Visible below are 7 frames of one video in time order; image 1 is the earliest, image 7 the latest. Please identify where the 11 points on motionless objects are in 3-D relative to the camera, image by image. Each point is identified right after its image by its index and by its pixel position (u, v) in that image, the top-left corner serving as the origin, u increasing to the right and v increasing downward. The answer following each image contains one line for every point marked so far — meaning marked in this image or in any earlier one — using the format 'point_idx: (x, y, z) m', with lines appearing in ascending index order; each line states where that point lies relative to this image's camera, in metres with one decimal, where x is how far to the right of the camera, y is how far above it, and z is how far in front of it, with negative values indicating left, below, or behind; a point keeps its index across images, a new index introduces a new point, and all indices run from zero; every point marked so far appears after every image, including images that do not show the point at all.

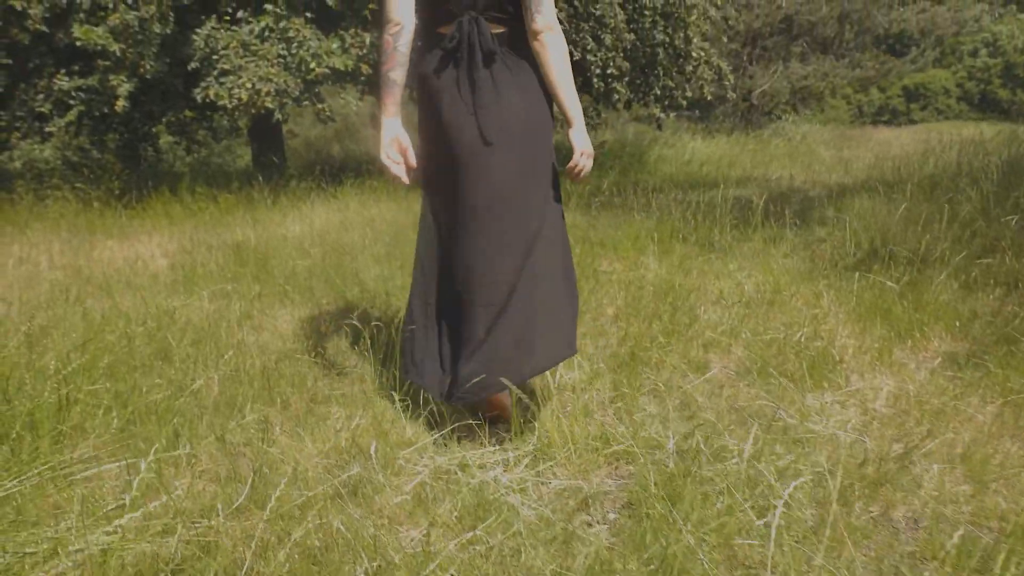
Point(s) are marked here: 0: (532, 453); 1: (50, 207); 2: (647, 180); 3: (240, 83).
0: (+0.1, -0.5, +2.3) m
1: (-3.7, +0.6, +7.0) m
2: (+1.3, +1.1, +8.7) m
3: (-2.1, +1.6, +6.7) m
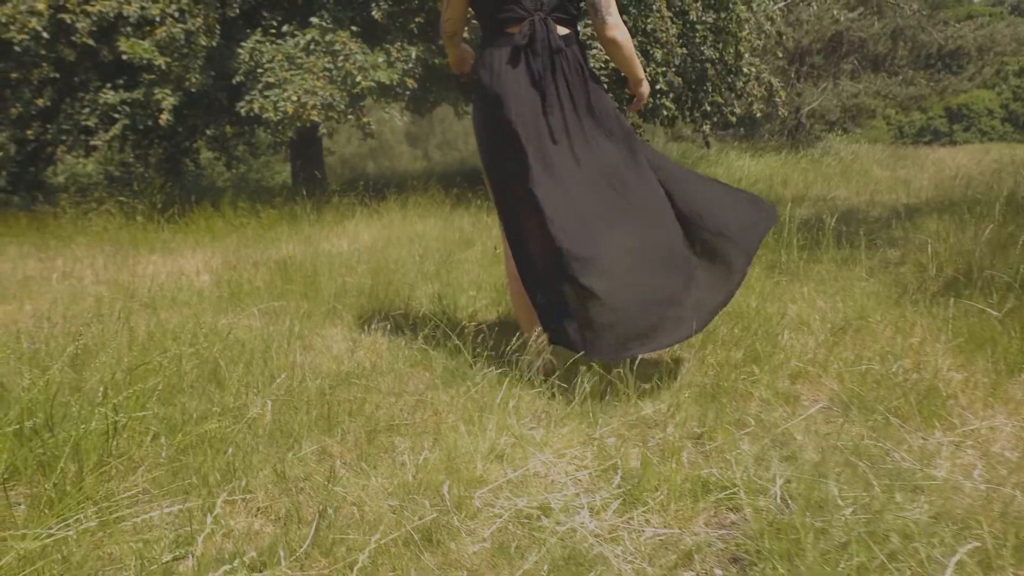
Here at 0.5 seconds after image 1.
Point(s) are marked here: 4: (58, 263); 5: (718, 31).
0: (+0.3, -0.5, +2.1) m
1: (-3.3, +0.5, +6.9) m
2: (+1.8, +0.8, +8.4) m
3: (-1.7, +1.5, +6.6) m
4: (-2.8, +0.1, +5.3) m
5: (+2.2, +2.8, +9.3) m
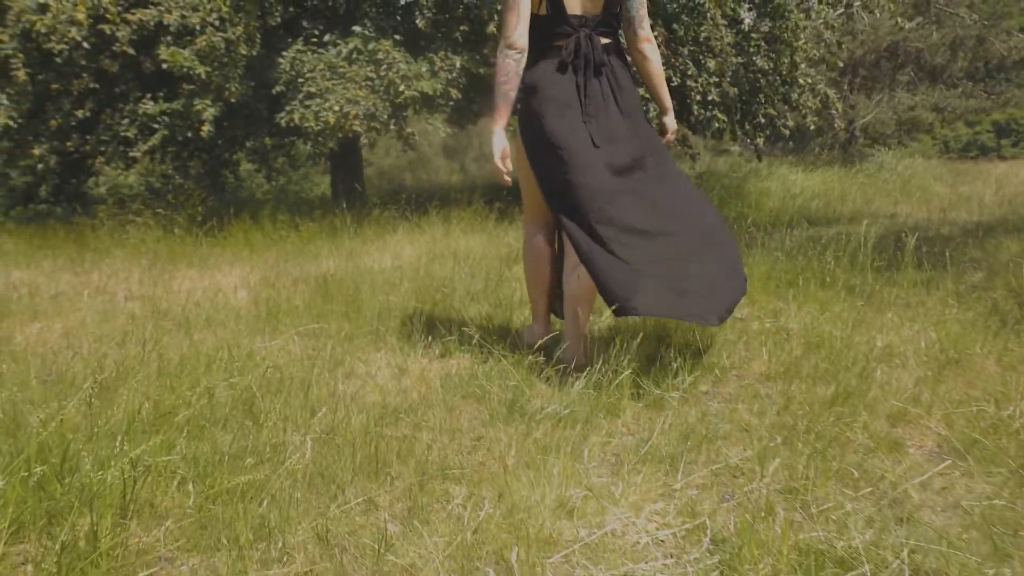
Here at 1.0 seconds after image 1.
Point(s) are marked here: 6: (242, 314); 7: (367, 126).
0: (+0.4, -0.6, +1.8) m
1: (-3.0, +0.4, +6.8) m
2: (+2.2, +0.7, +8.1) m
3: (-1.4, +1.4, +6.4) m
4: (-2.5, +0.1, +5.1) m
5: (+2.7, +2.6, +9.0) m
6: (-1.2, -0.1, +3.9) m
7: (-1.1, +1.2, +6.6) m
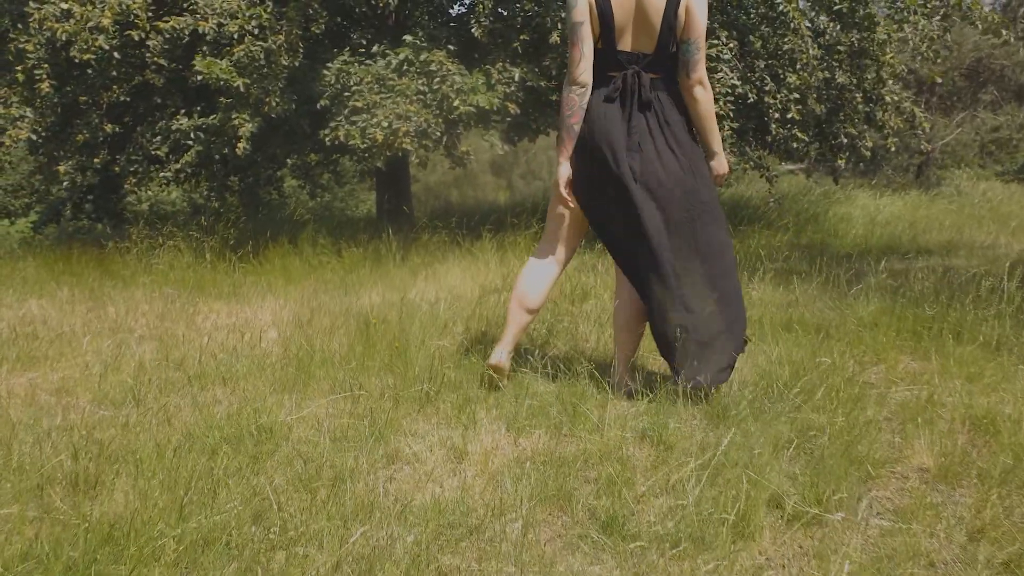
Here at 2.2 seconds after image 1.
0: (+0.6, -0.7, +1.1) m
1: (-2.5, +0.2, +6.2) m
2: (+2.7, +0.3, +7.3) m
3: (-0.9, +1.1, +5.8) m
4: (-2.1, -0.1, +4.5) m
5: (+3.3, +2.2, +8.2) m
6: (-0.9, -0.3, +3.3) m
7: (-0.7, +1.0, +6.0) m
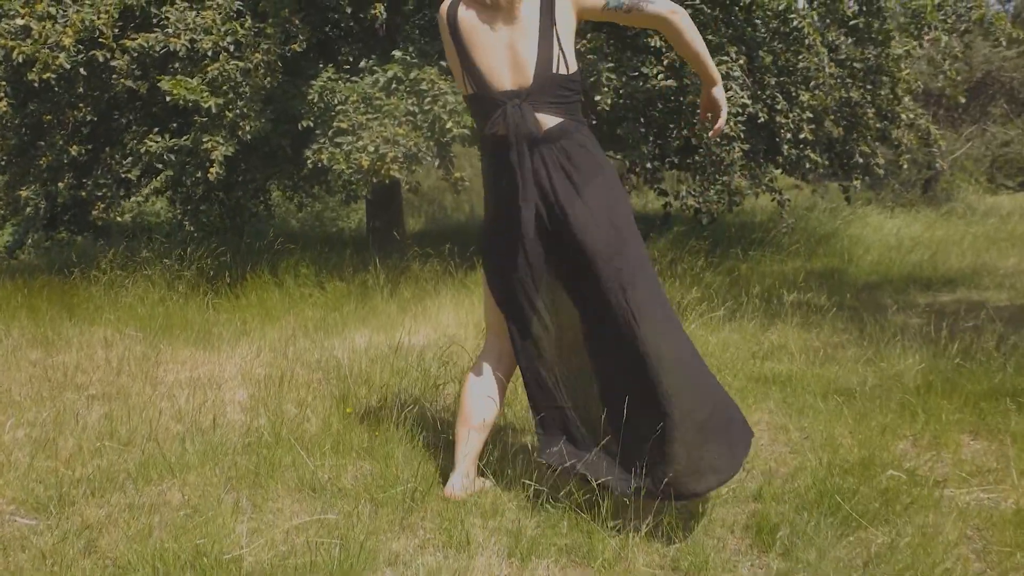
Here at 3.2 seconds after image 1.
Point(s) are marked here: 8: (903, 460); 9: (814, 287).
0: (+0.6, -1.0, +0.6) m
1: (-2.6, 0.0, +5.8) m
2: (+2.7, +0.1, +6.9) m
3: (-0.9, +0.9, +5.4) m
4: (-2.1, -0.4, +4.1) m
5: (+3.3, +1.9, +7.8) m
6: (-0.9, -0.5, +2.8) m
7: (-0.7, +0.7, +5.5) m
8: (+1.2, -0.5, +2.7) m
9: (+2.3, 0.0, +6.5) m
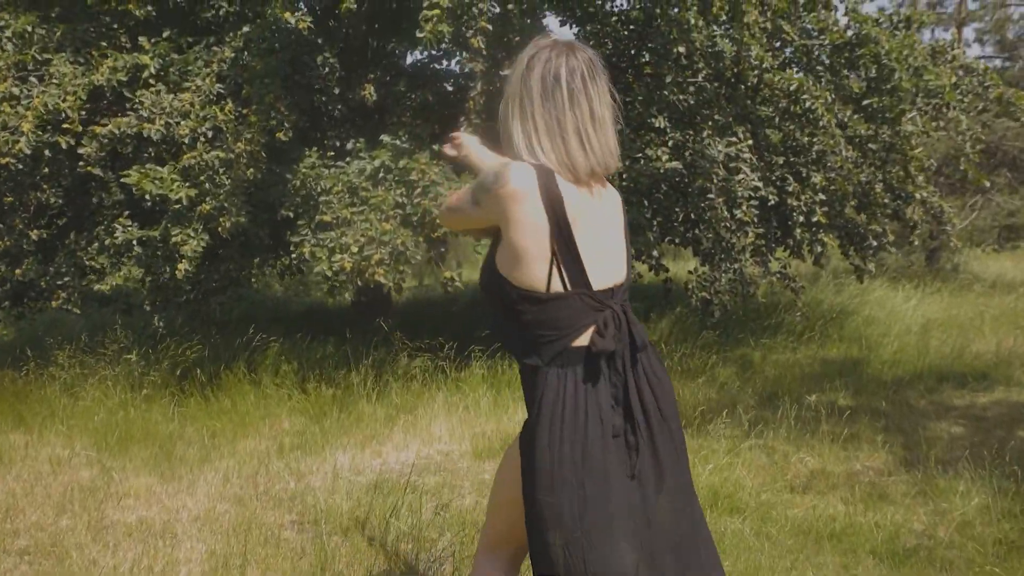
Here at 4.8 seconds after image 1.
0: (+0.7, -1.3, +0.1) m
1: (-2.6, -0.7, +5.2) m
2: (+2.7, -0.6, +6.4) m
3: (-0.9, +0.3, +4.9) m
4: (-2.1, -0.9, +3.5) m
5: (+3.2, +1.2, +7.4) m
6: (-0.9, -1.0, +2.2) m
7: (-0.7, +0.1, +5.0) m
8: (+1.2, -1.0, +2.1) m
9: (+2.3, -0.7, +6.0) m
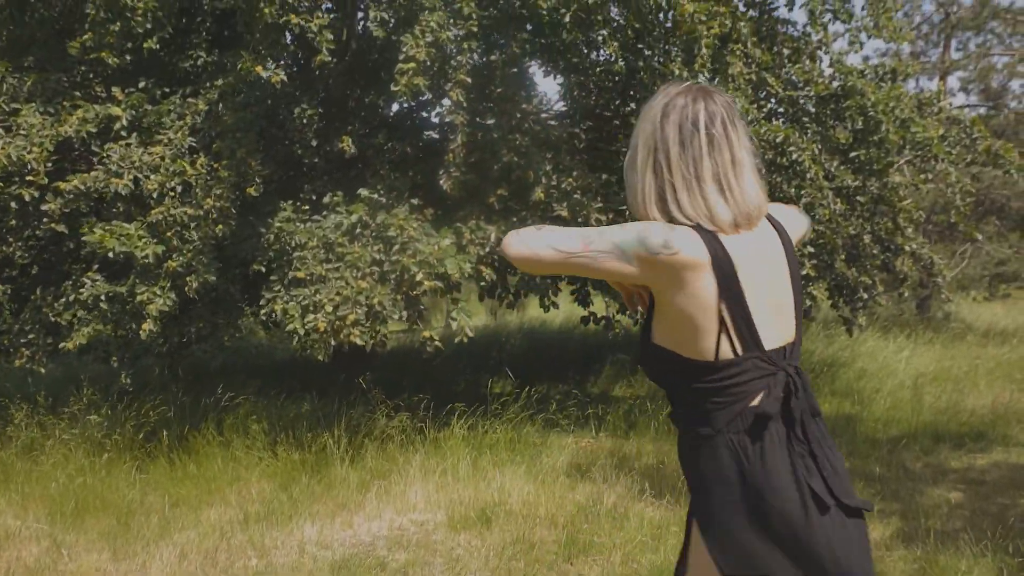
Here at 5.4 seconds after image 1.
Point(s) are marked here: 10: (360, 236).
0: (+0.6, -1.4, -0.2) m
1: (-2.7, -1.0, +4.9) m
2: (+2.5, -1.0, +6.2) m
3: (-1.1, -0.1, +4.7) m
4: (-2.2, -1.1, +3.2) m
5: (+3.1, +0.7, +7.3) m
6: (-1.0, -1.2, +2.0) m
7: (-0.8, -0.2, +4.8) m
8: (+1.2, -1.2, +1.9) m
9: (+2.1, -1.1, +5.8) m
10: (-0.9, +0.3, +4.9) m
